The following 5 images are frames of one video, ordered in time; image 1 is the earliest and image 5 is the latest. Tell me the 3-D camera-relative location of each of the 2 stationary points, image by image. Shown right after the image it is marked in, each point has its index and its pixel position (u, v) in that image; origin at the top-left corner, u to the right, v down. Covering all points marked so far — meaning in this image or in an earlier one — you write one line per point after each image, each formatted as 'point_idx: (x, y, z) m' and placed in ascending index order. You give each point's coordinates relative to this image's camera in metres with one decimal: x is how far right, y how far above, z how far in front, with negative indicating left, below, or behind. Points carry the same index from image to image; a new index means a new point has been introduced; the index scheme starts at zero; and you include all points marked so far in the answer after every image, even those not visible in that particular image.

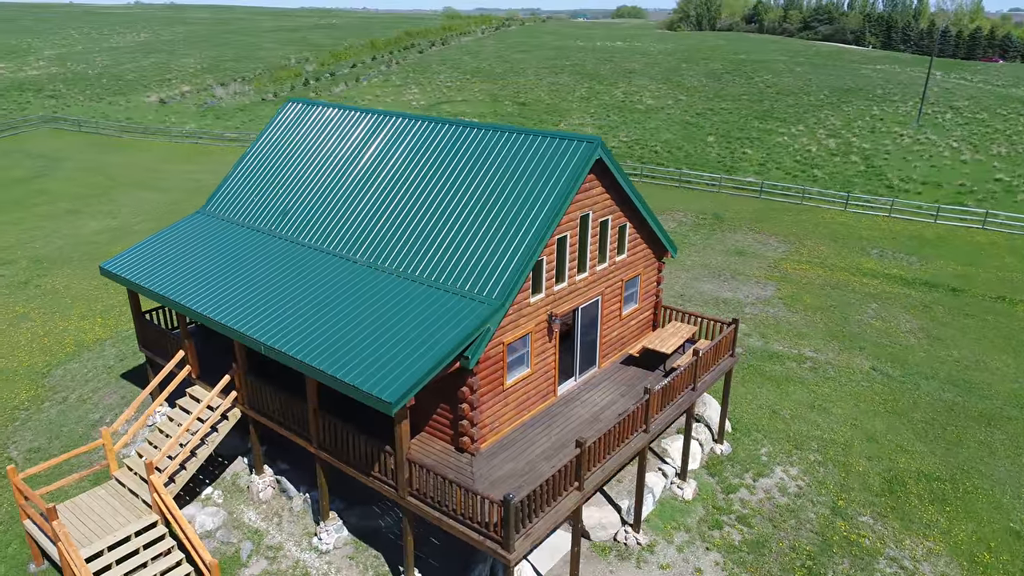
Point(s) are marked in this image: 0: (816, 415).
0: (+8.4, -3.5, +19.6) m
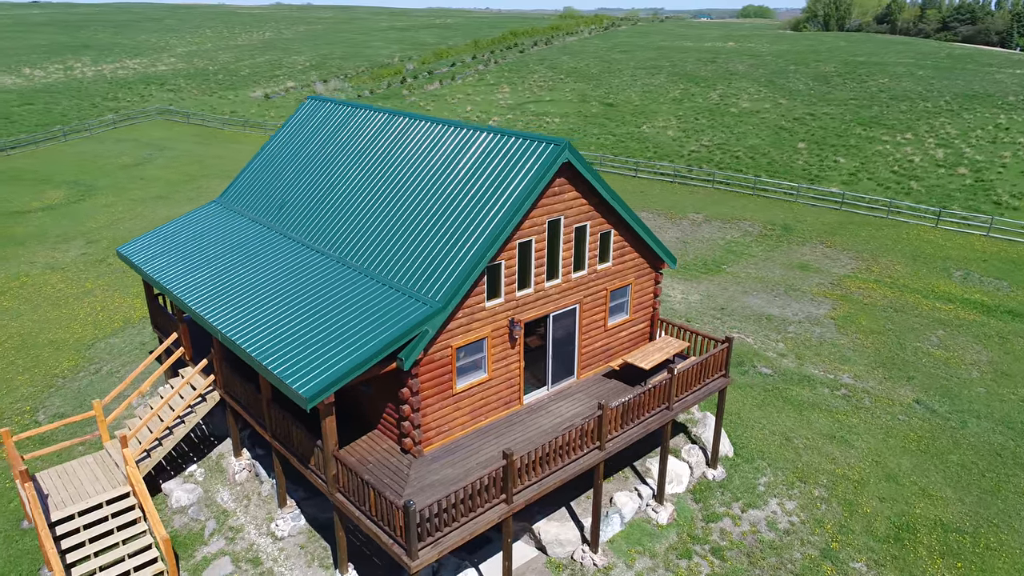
0: (+8.2, -4.0, +18.1) m
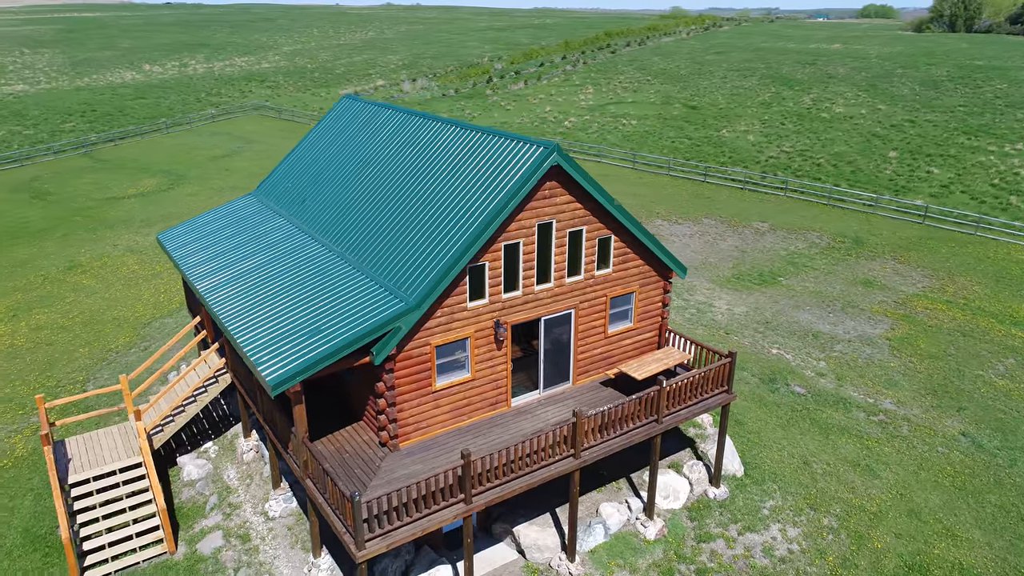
0: (+8.2, -4.5, +17.1) m
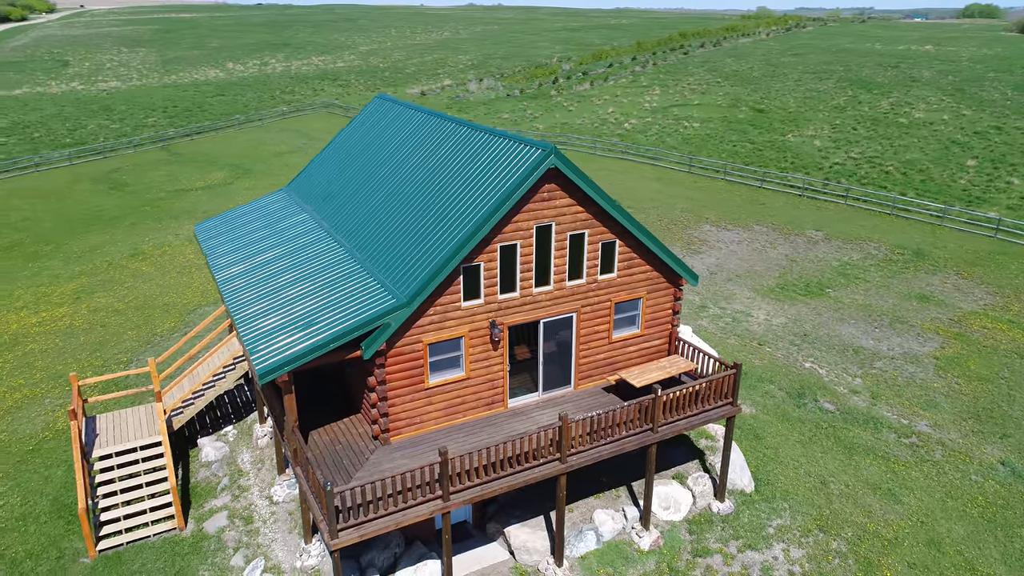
0: (+8.3, -4.8, +16.3) m
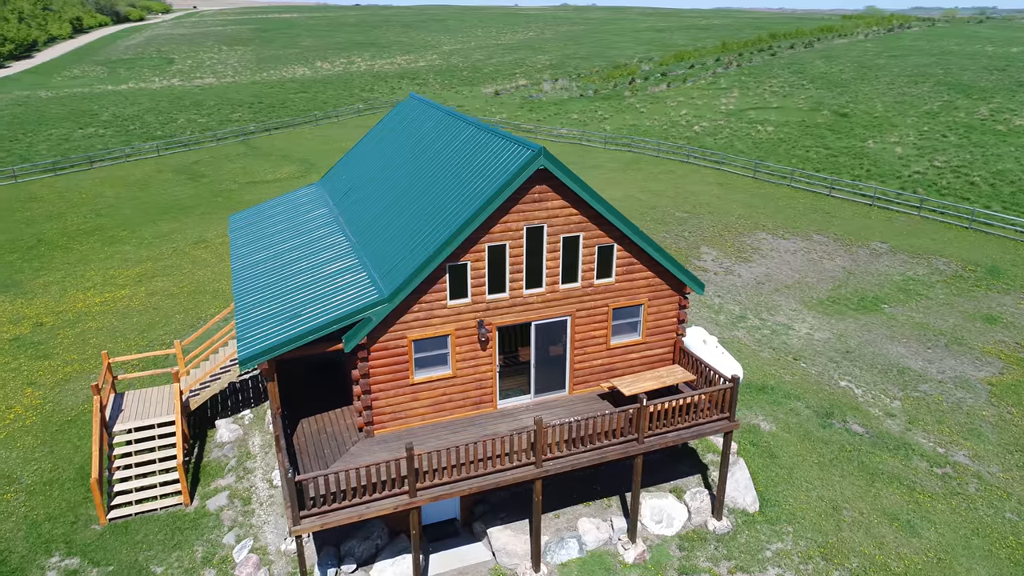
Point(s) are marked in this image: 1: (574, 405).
0: (+8.1, -5.2, +15.3) m
1: (+1.3, -2.4, +14.7) m
